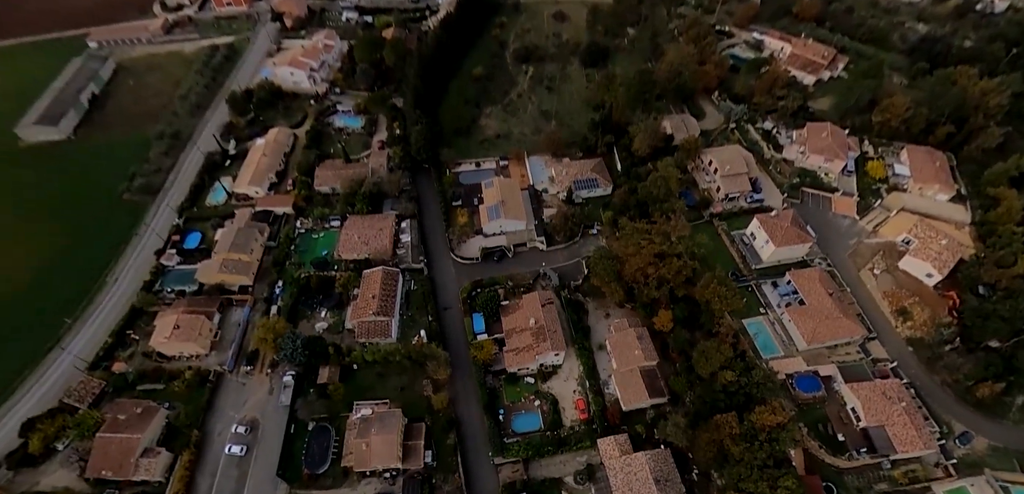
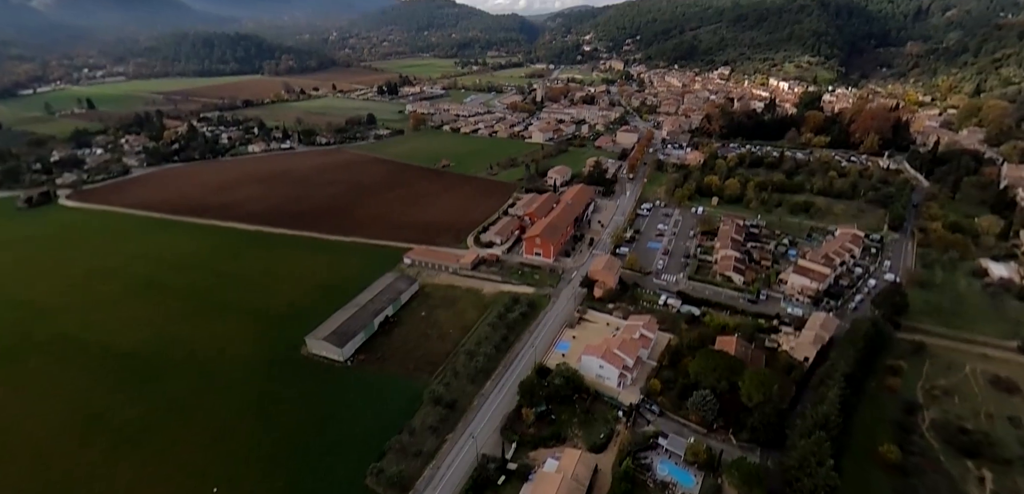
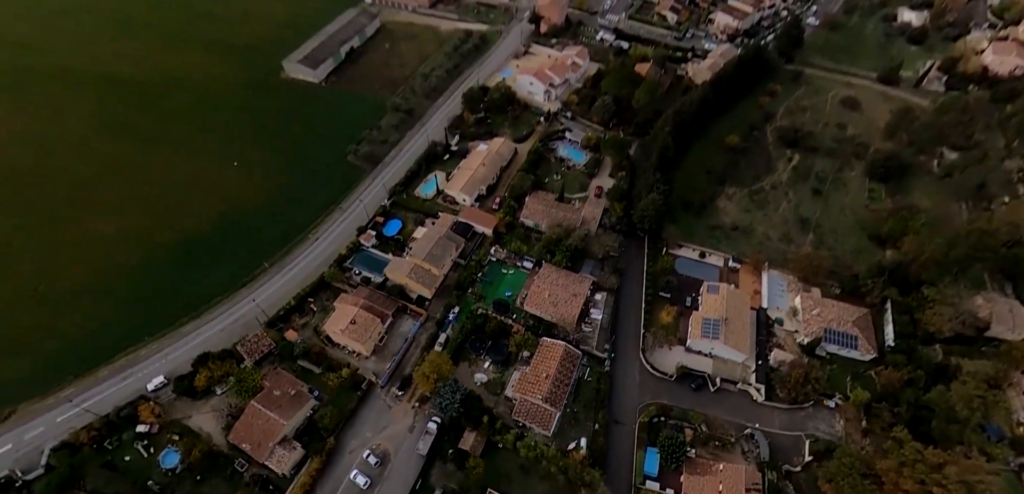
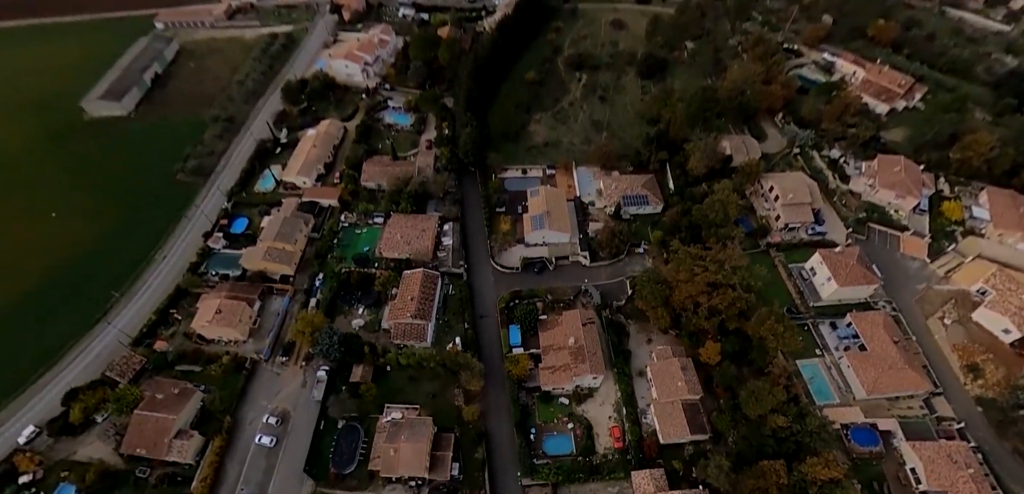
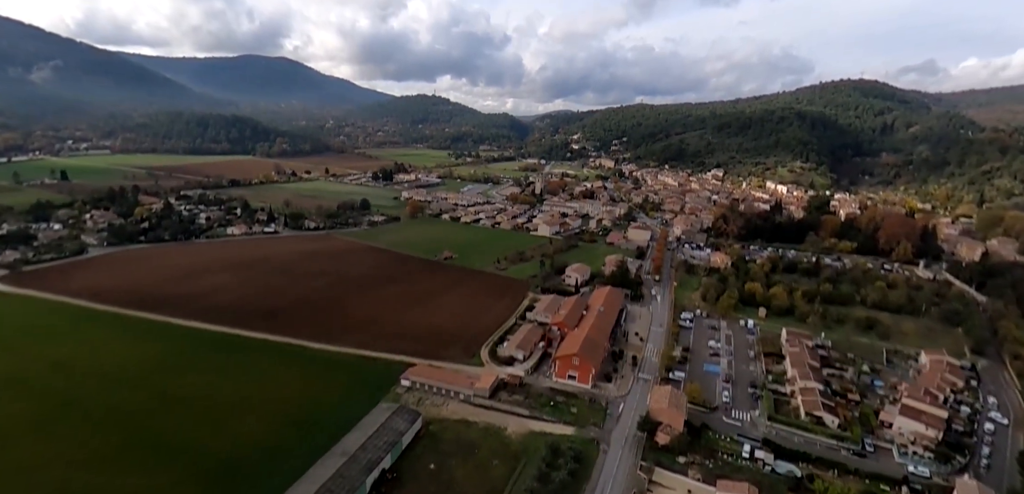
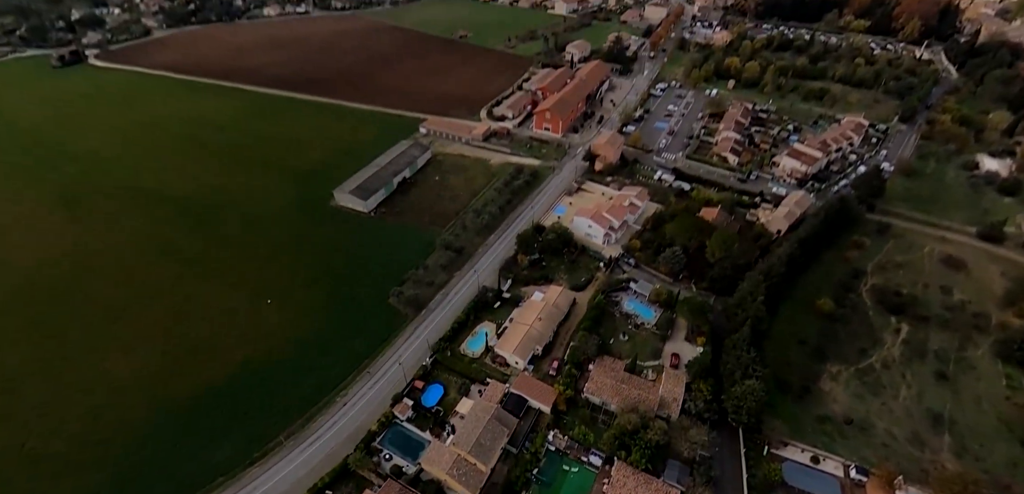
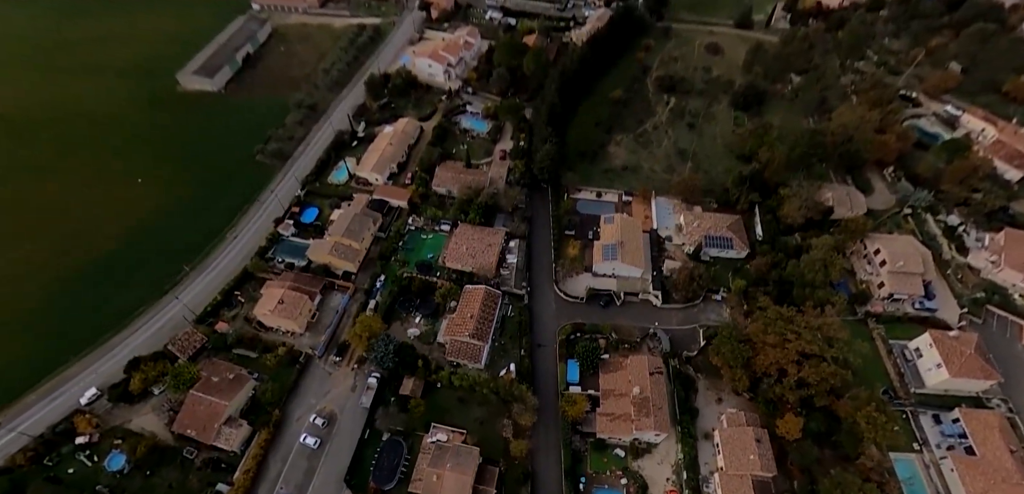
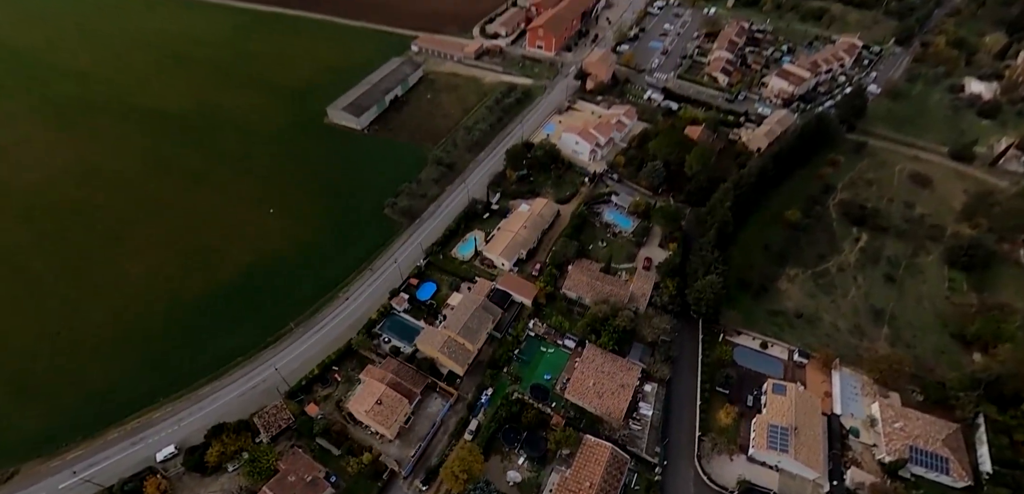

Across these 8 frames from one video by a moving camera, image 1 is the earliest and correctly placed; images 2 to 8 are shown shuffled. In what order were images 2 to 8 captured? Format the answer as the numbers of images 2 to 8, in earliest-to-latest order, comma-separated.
4, 7, 3, 8, 6, 2, 5
